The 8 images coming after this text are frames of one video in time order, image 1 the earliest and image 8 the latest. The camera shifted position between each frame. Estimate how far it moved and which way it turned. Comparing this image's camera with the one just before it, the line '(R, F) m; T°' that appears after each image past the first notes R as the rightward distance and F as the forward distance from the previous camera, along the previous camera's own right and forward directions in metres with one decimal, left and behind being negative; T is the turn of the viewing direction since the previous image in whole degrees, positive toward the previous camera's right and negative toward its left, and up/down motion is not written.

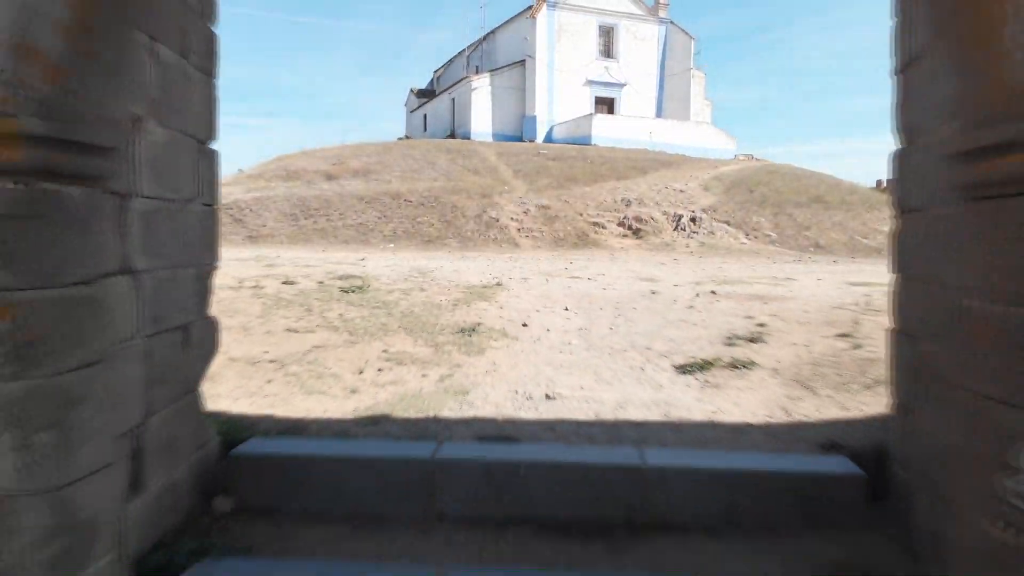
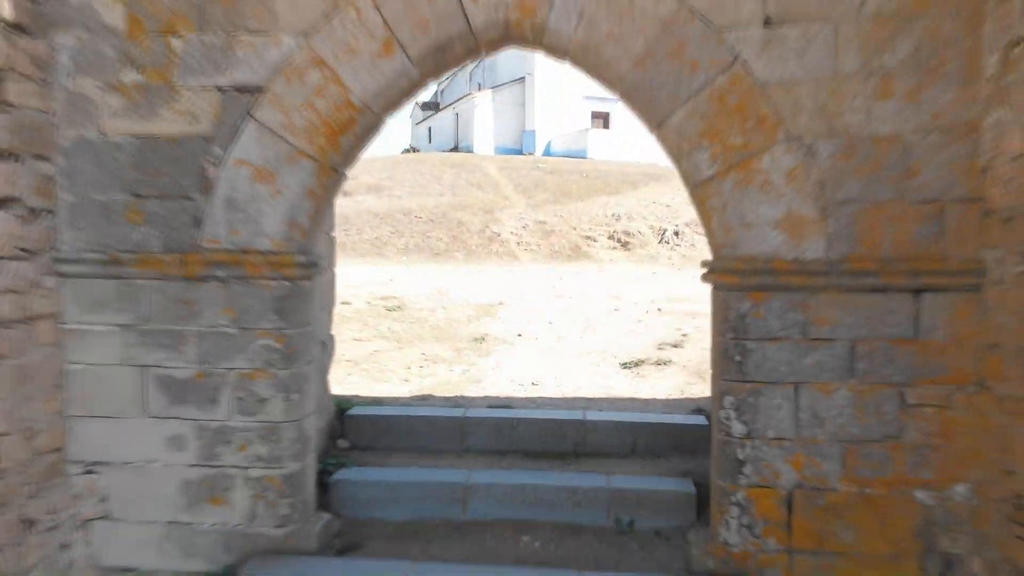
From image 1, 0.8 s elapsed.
(0.0, -0.9) m; 0°
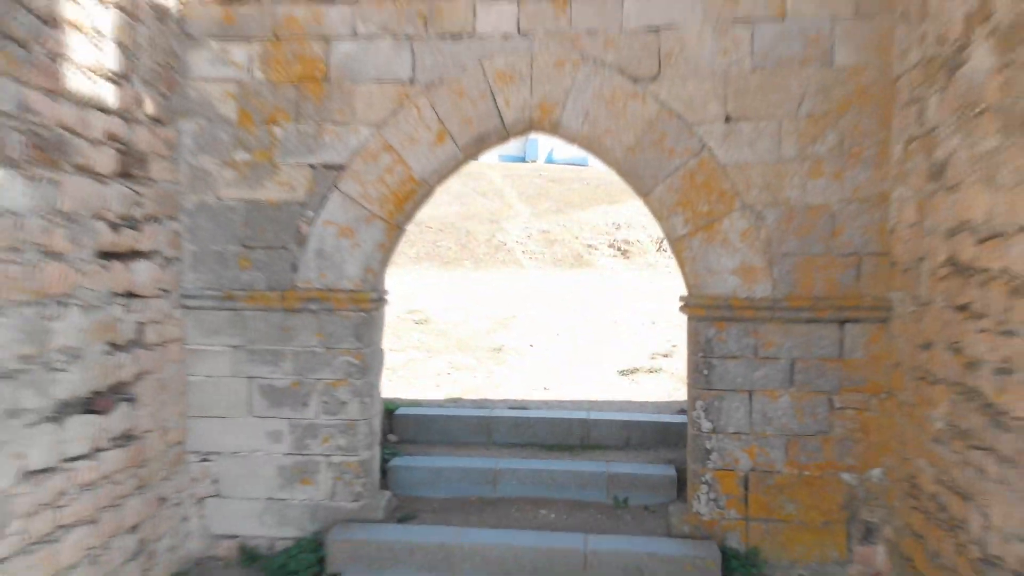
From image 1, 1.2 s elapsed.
(-0.1, -0.5) m; 0°
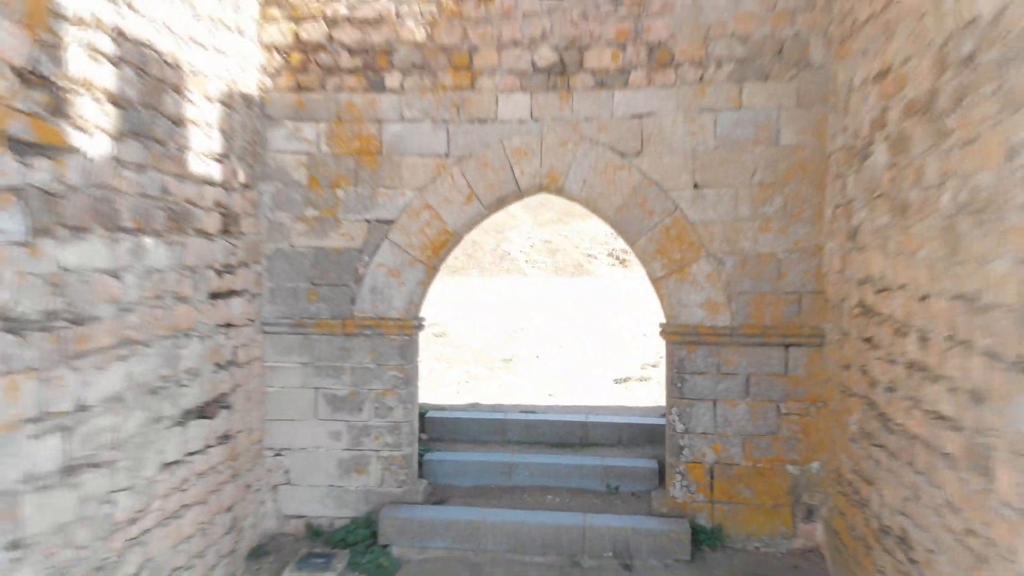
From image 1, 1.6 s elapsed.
(0.0, -0.5) m; 0°
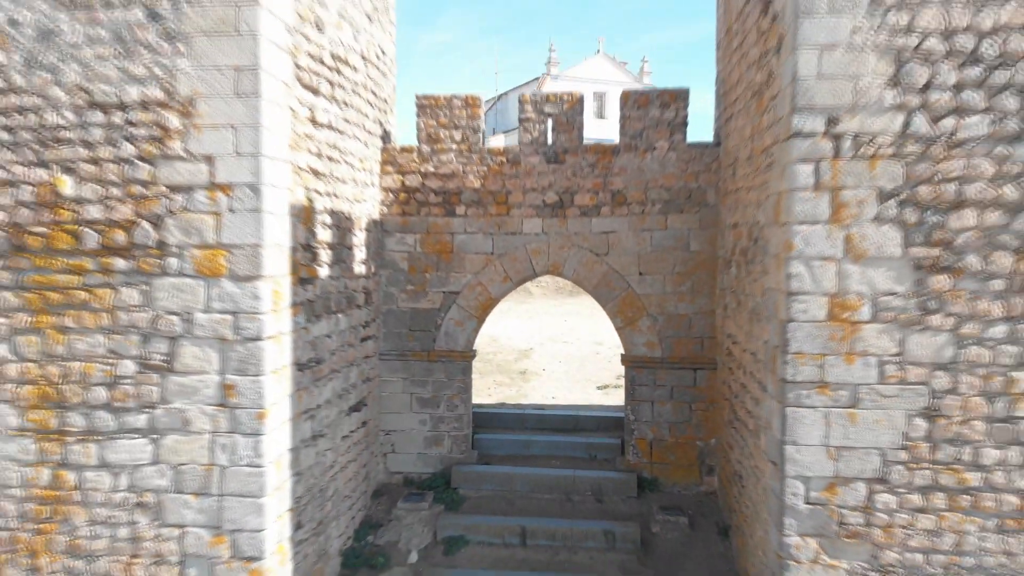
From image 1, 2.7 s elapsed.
(-0.1, -1.8) m; 0°
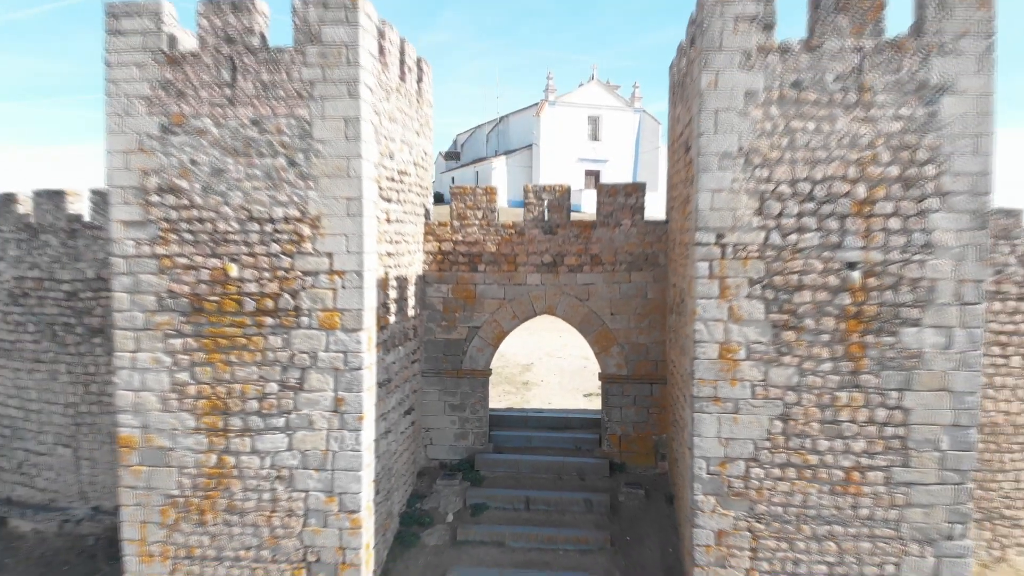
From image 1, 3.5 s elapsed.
(-0.1, -1.7) m; 0°
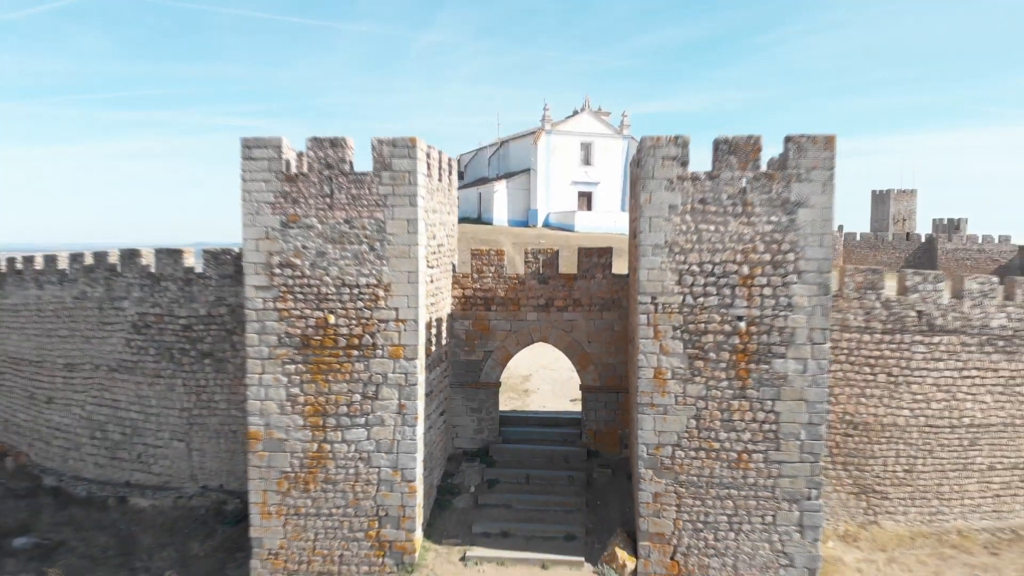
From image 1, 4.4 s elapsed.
(-0.1, -2.4) m; 0°
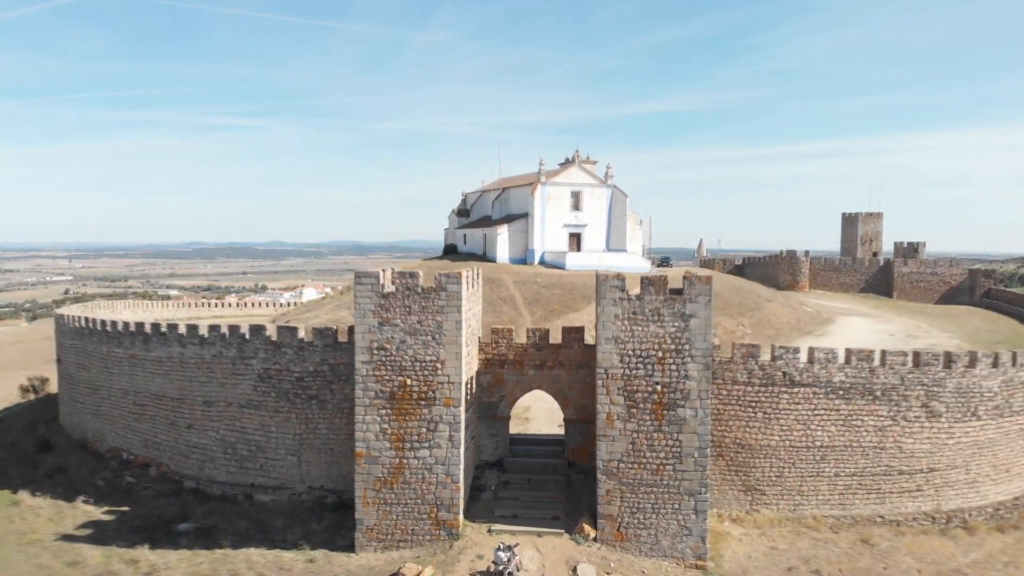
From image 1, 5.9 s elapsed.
(-0.2, -4.7) m; 0°
